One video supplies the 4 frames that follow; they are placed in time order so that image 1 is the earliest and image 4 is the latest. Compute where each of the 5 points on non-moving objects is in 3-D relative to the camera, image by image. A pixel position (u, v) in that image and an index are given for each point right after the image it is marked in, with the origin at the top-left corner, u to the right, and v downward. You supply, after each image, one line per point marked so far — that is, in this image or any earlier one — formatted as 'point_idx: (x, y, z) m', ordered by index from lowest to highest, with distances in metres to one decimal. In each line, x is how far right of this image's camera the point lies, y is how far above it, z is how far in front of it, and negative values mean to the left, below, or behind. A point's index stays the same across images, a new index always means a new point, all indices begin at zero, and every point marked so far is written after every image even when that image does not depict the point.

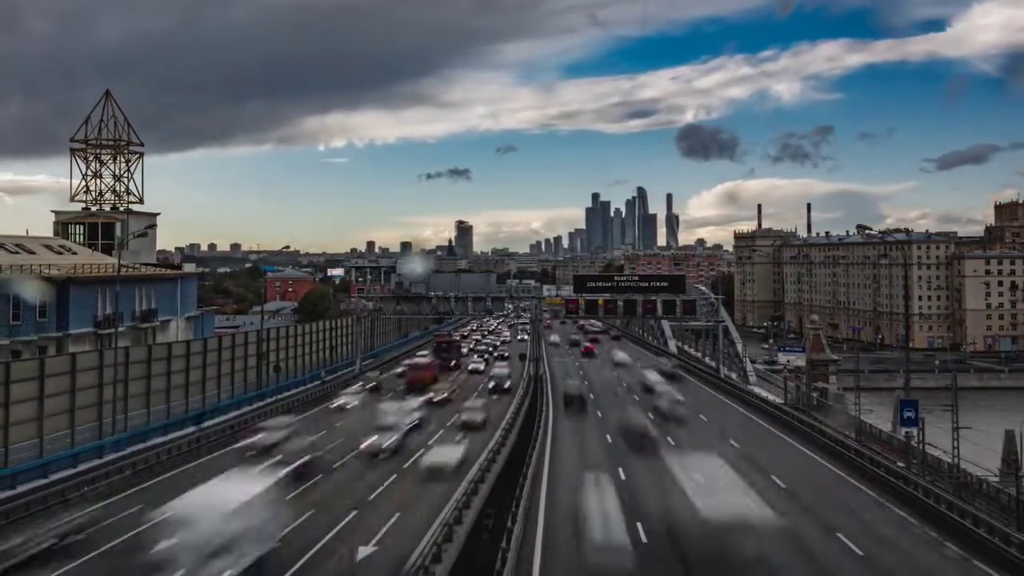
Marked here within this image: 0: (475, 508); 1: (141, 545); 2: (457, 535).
0: (-0.9, -5.7, +18.9) m
1: (-8.8, -6.1, +17.1) m
2: (-1.2, -5.5, +16.3) m
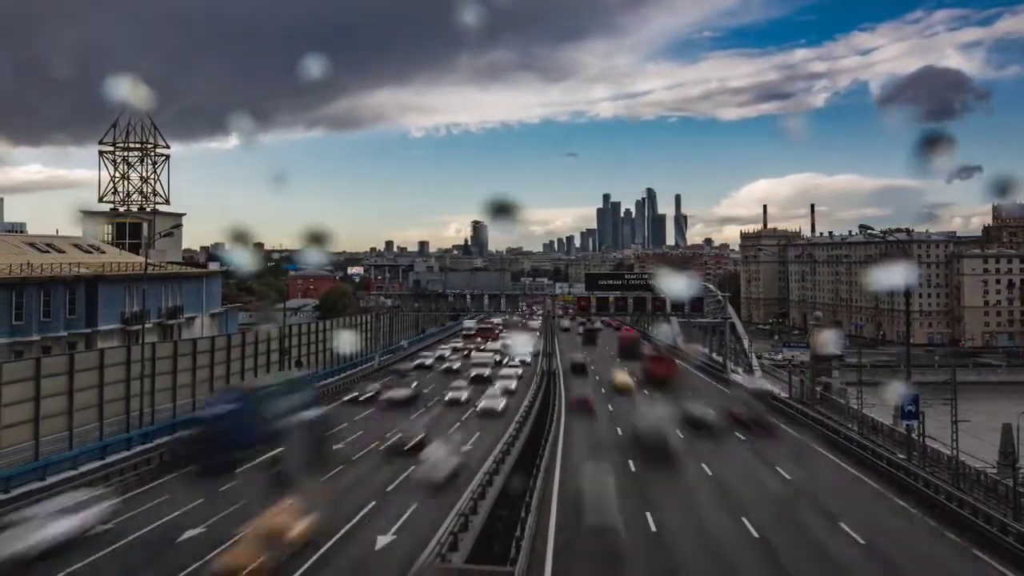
0: (-0.6, -5.6, +20.0) m
1: (-8.4, -6.0, +18.4) m
2: (-0.9, -5.5, +17.4) m
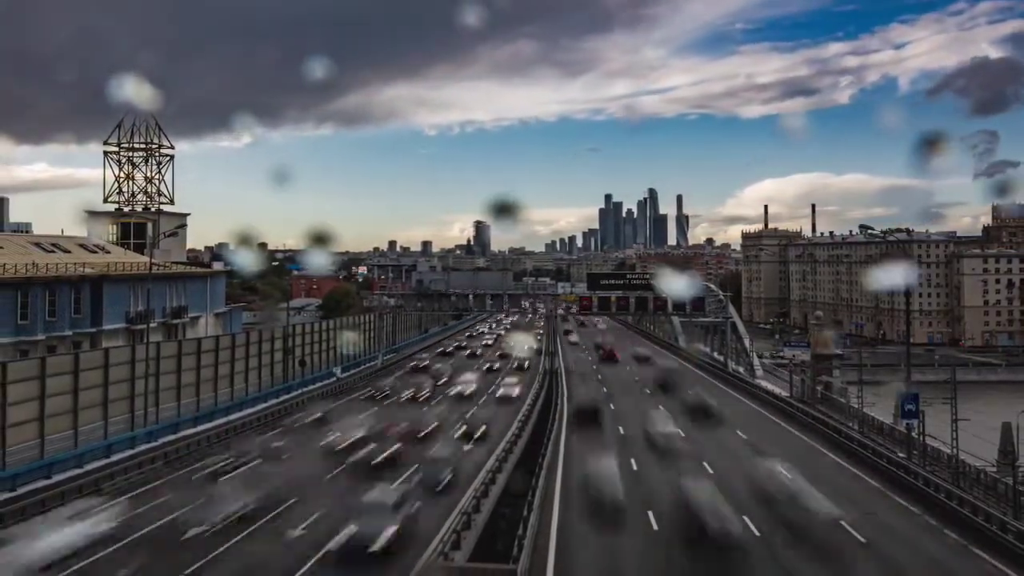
0: (-0.5, -5.6, +20.2) m
1: (-8.4, -6.0, +18.7) m
2: (-0.8, -5.5, +17.6) m
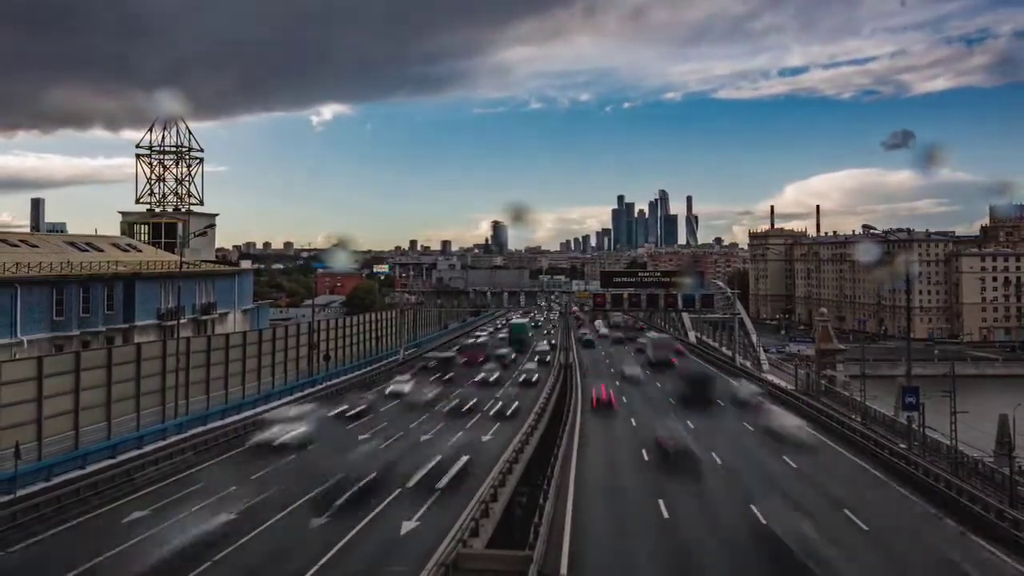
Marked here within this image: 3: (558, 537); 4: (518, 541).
0: (0.0, -5.5, +21.6) m
1: (-7.9, -5.9, +20.2) m
2: (-0.4, -5.4, +19.0) m
3: (+1.2, -6.4, +20.0) m
4: (+0.2, -5.5, +17.5) m
